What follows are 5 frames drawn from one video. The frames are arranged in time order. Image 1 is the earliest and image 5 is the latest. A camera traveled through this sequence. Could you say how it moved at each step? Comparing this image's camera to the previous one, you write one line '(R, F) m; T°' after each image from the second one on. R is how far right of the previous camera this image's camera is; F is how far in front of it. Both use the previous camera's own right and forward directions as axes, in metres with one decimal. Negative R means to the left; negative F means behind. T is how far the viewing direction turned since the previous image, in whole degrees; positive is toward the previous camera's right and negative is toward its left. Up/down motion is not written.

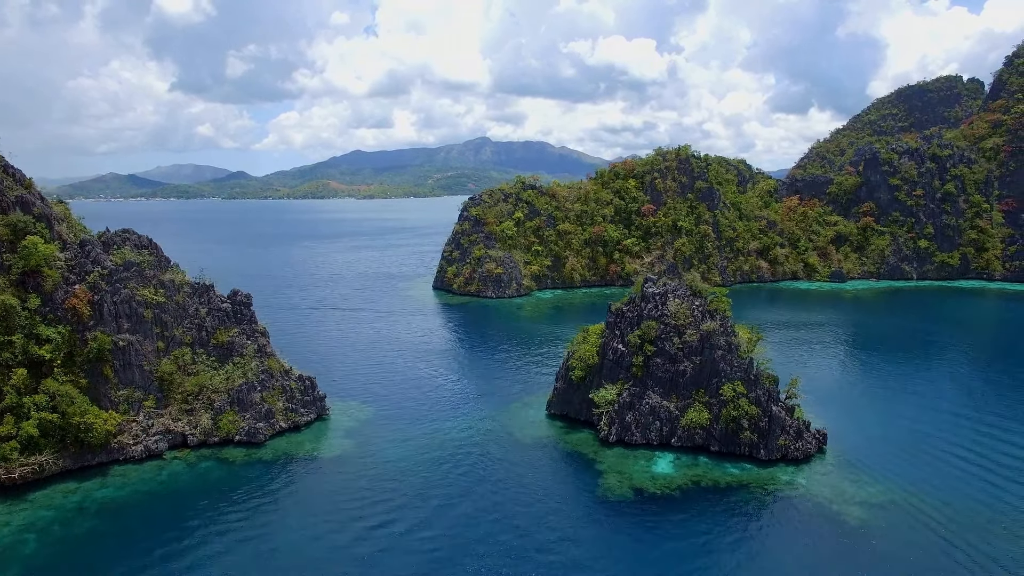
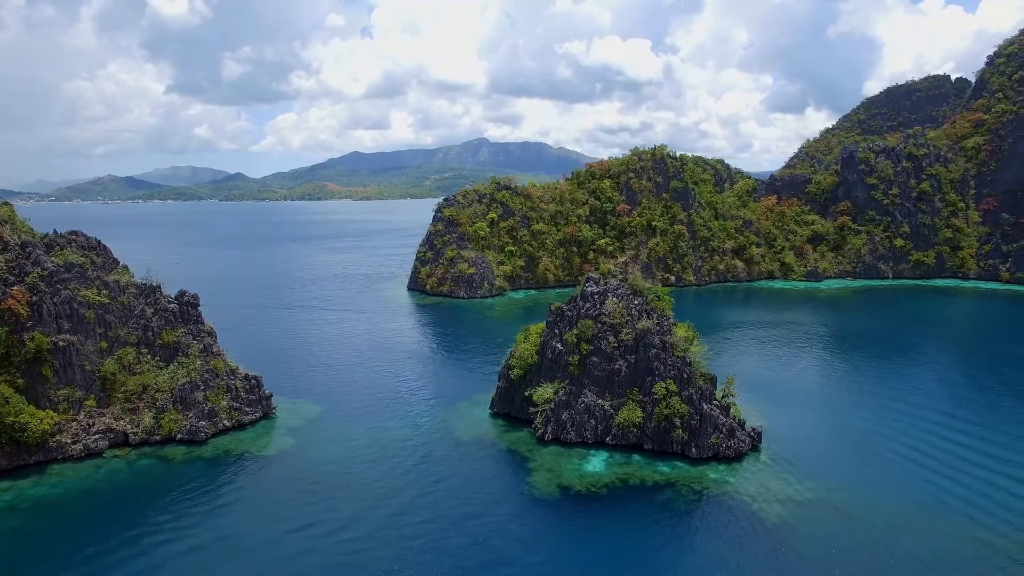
(+3.8, -0.3) m; 0°
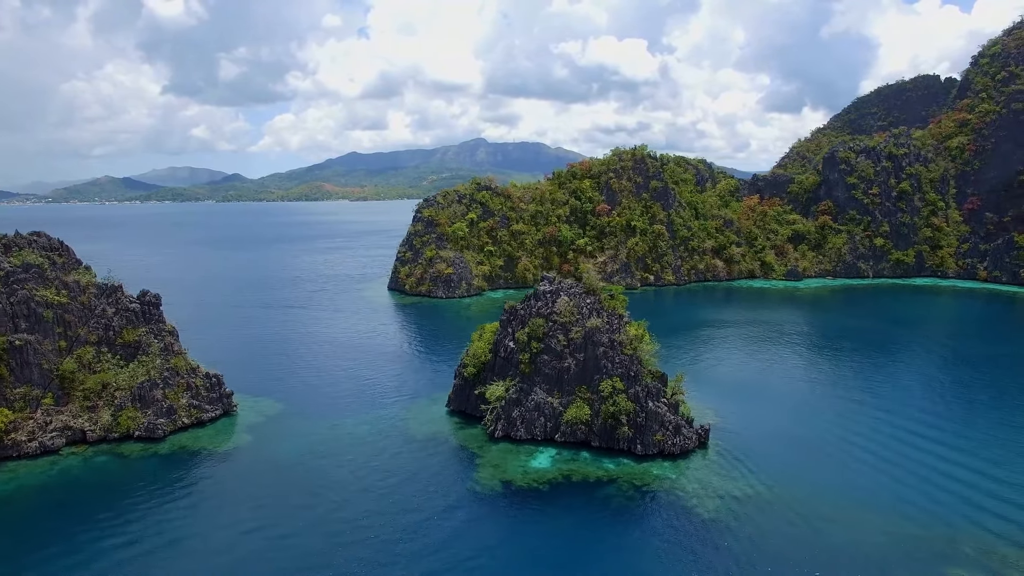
(+2.9, -0.5) m; 0°
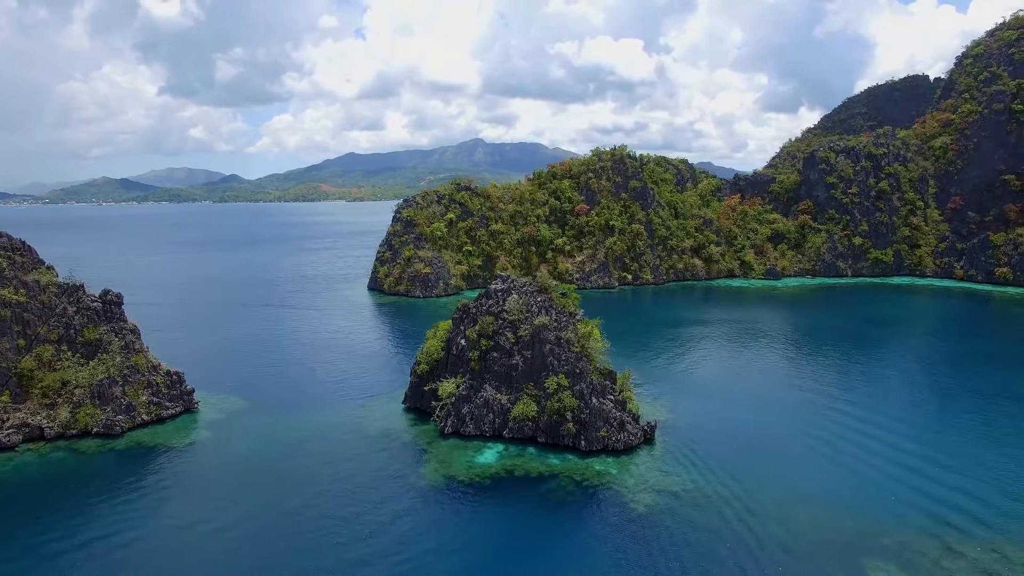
(+3.1, -0.6) m; 0°
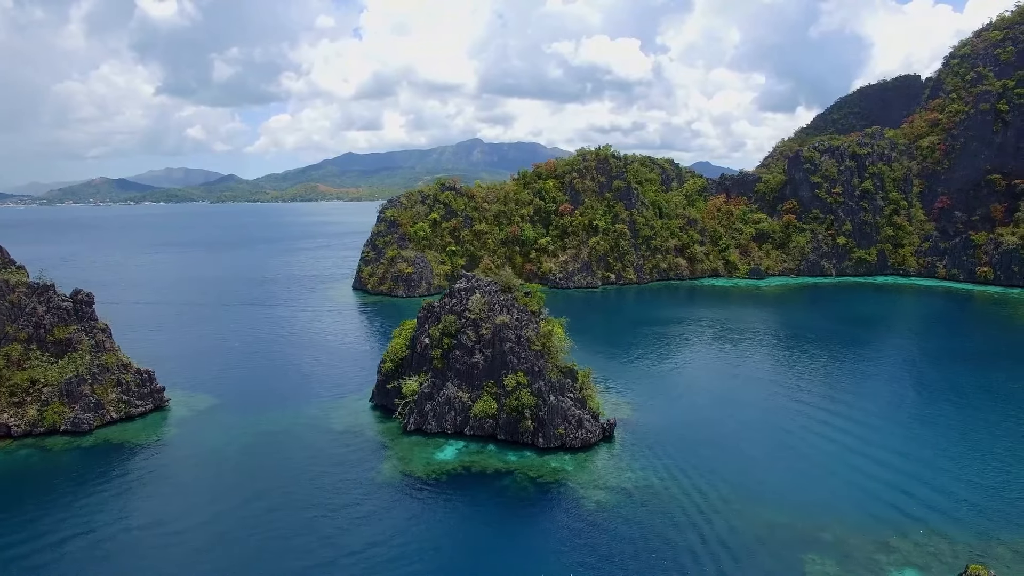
(+2.3, -0.4) m; 0°
